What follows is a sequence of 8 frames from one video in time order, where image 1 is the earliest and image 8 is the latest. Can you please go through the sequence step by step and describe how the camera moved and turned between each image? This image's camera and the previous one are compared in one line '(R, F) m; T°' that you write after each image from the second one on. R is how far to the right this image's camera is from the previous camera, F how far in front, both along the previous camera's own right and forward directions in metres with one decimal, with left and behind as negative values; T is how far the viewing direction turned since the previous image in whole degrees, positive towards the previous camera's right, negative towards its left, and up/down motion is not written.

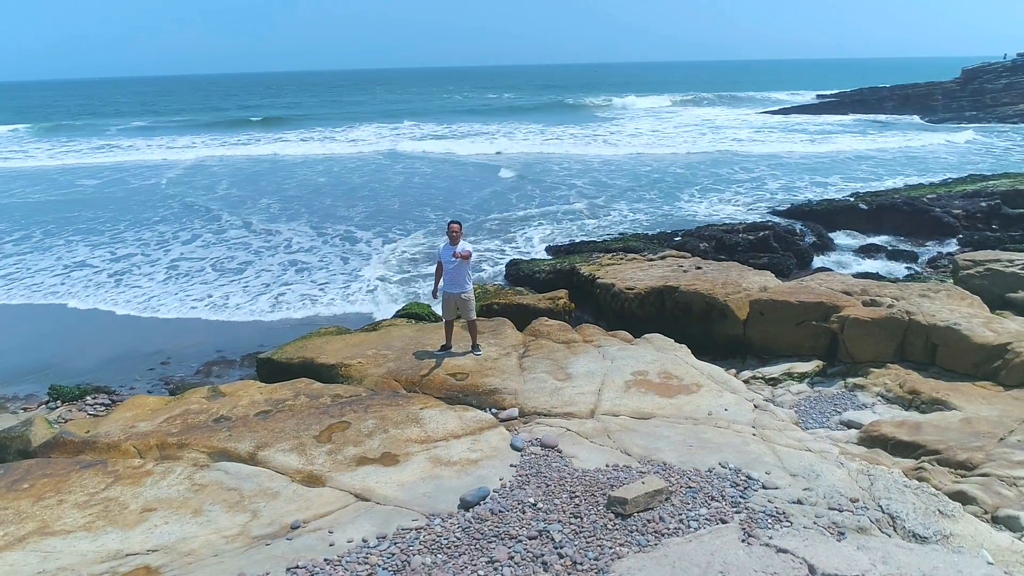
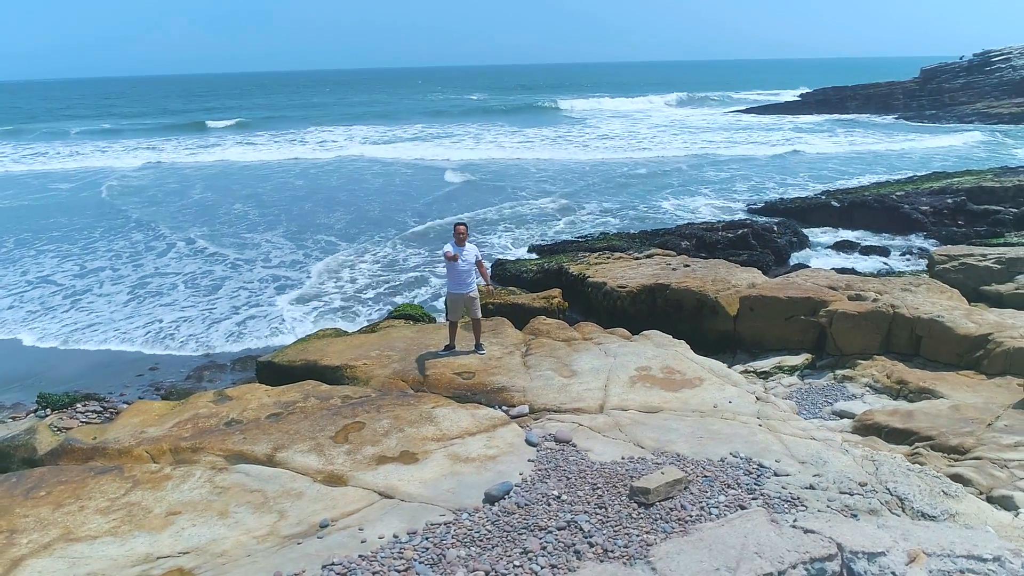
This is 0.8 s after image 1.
(-0.4, -0.1) m; +3°
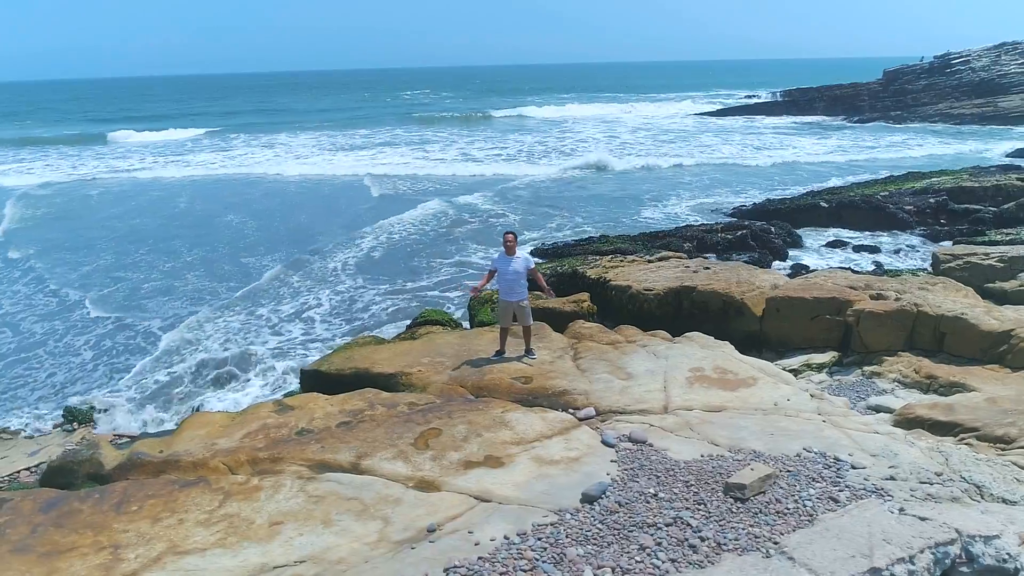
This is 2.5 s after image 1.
(-1.0, -0.2) m; +3°
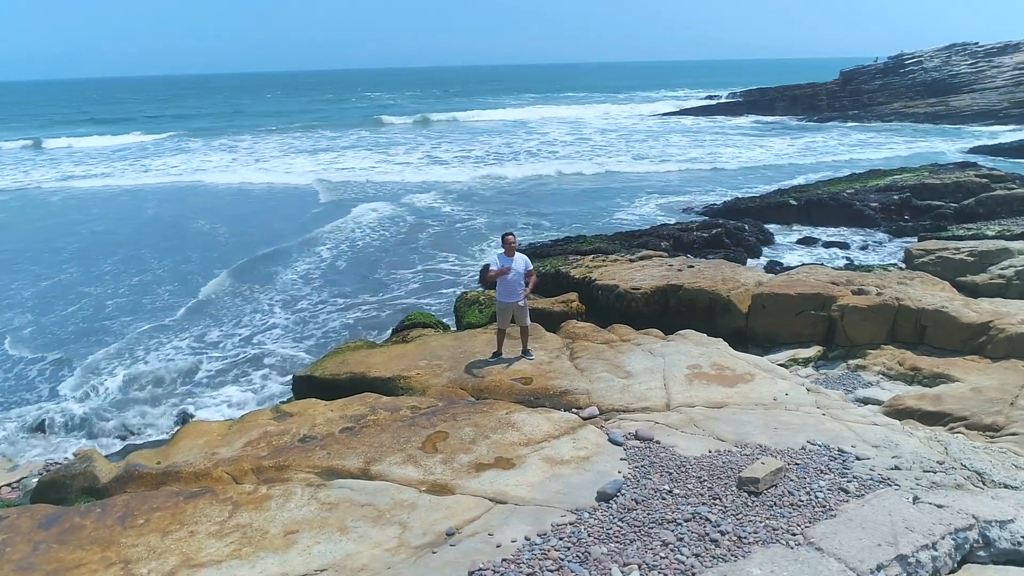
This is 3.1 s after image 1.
(-0.4, 0.0) m; +3°
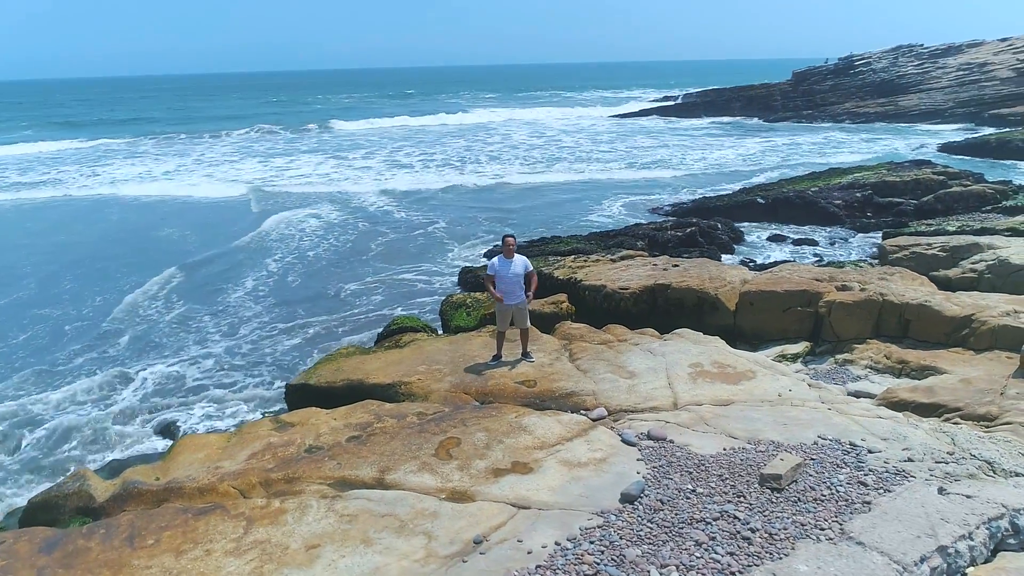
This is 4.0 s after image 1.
(-0.5, +0.1) m; +3°
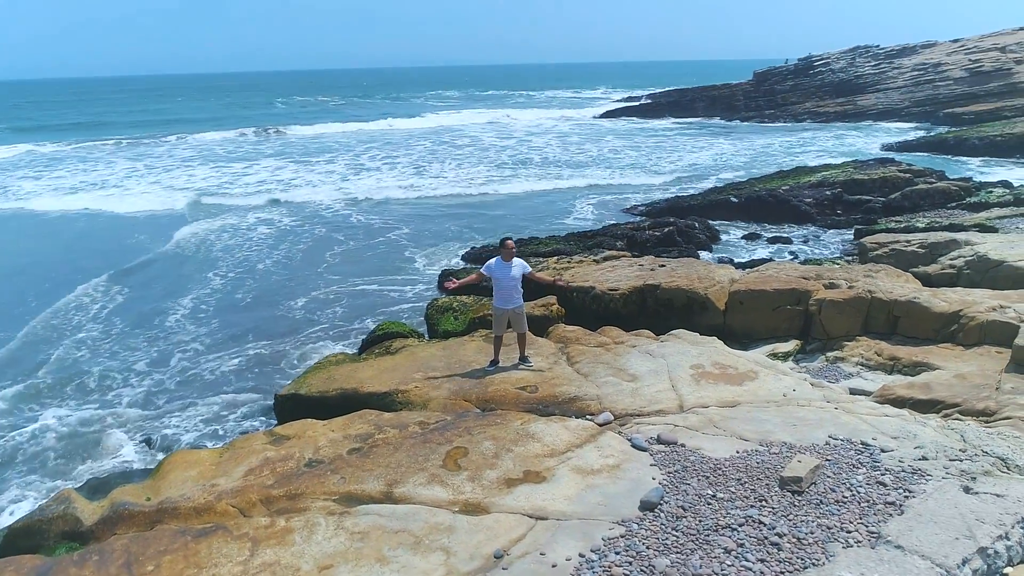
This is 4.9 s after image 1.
(-0.4, +0.2) m; +3°
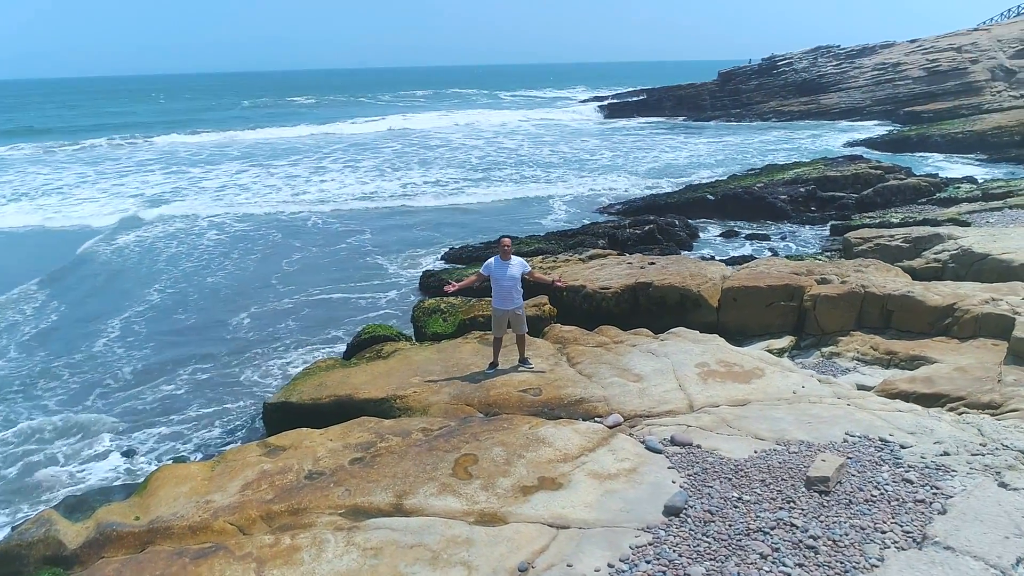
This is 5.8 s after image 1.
(-0.4, +0.2) m; +3°
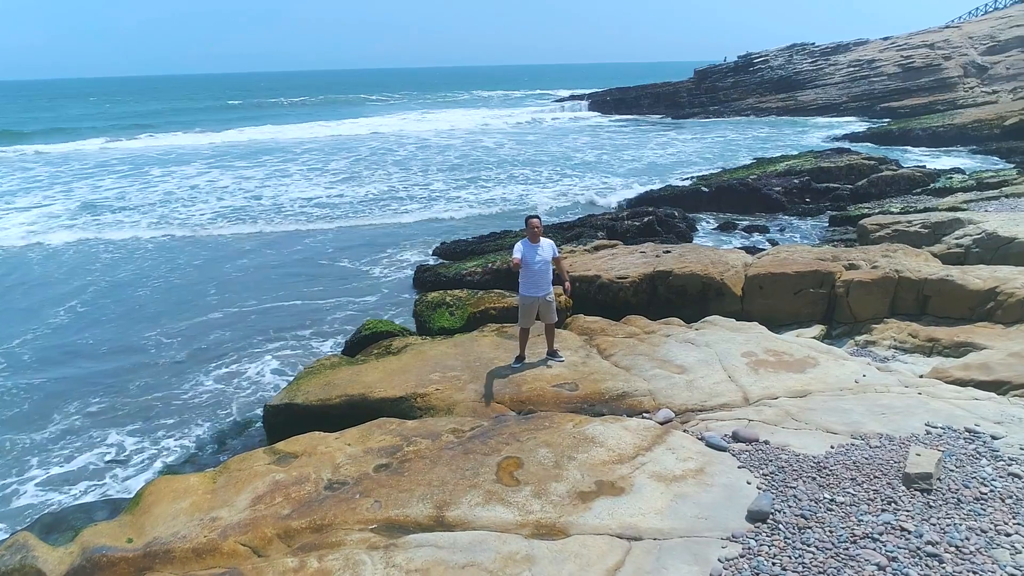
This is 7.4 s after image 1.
(-0.6, +0.7) m; +2°
